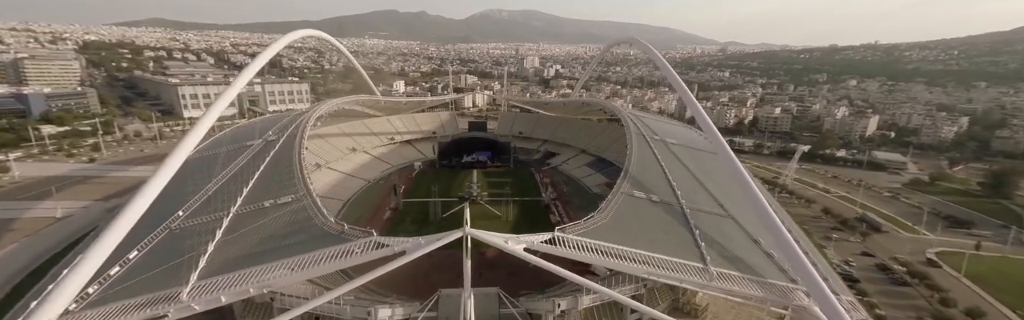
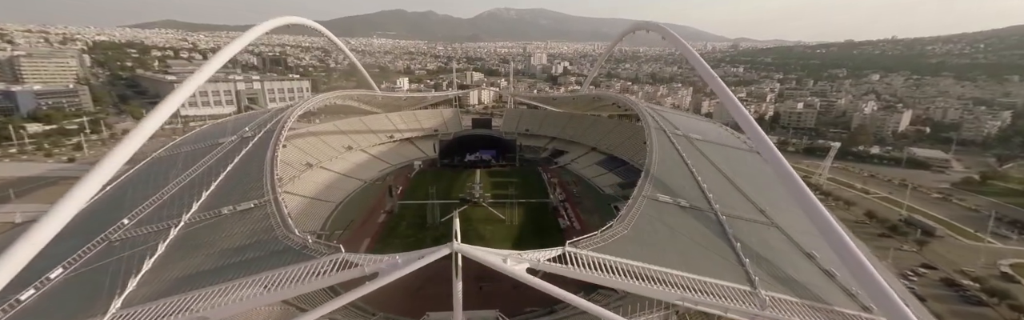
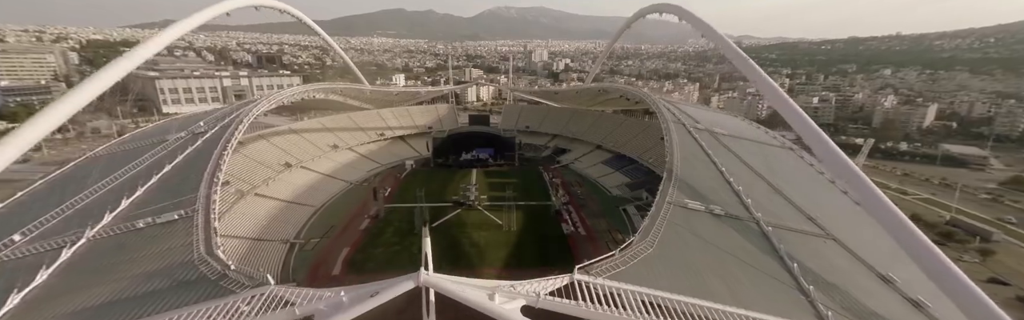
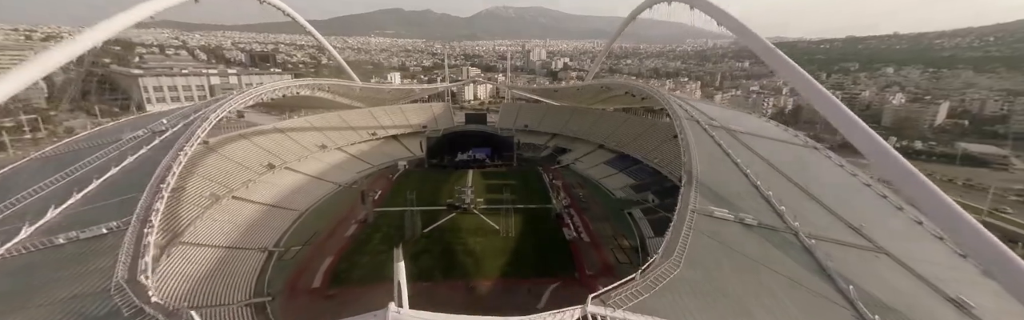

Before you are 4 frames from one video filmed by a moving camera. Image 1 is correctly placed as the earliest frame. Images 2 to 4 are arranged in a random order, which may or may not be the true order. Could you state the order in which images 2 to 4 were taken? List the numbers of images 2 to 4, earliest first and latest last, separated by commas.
2, 3, 4
